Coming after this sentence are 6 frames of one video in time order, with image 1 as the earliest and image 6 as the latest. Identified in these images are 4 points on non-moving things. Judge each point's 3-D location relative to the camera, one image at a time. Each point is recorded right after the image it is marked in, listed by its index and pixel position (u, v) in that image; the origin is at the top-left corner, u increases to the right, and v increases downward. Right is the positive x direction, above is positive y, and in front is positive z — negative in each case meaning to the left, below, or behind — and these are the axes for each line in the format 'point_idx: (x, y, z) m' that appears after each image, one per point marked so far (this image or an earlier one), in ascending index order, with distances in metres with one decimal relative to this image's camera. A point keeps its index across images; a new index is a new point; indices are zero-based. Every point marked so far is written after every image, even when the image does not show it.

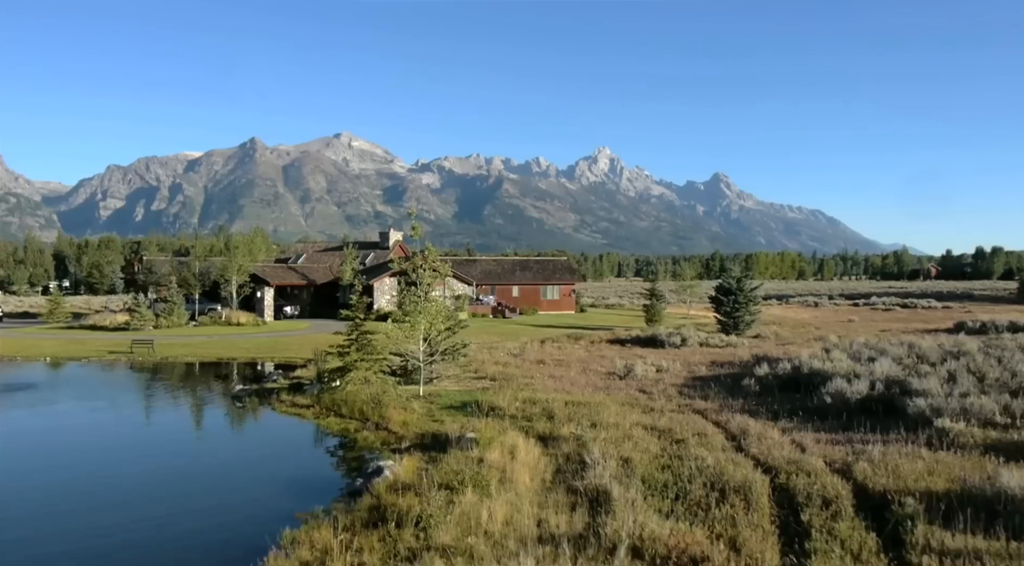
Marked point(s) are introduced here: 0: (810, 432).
0: (+5.4, -2.7, +15.0) m
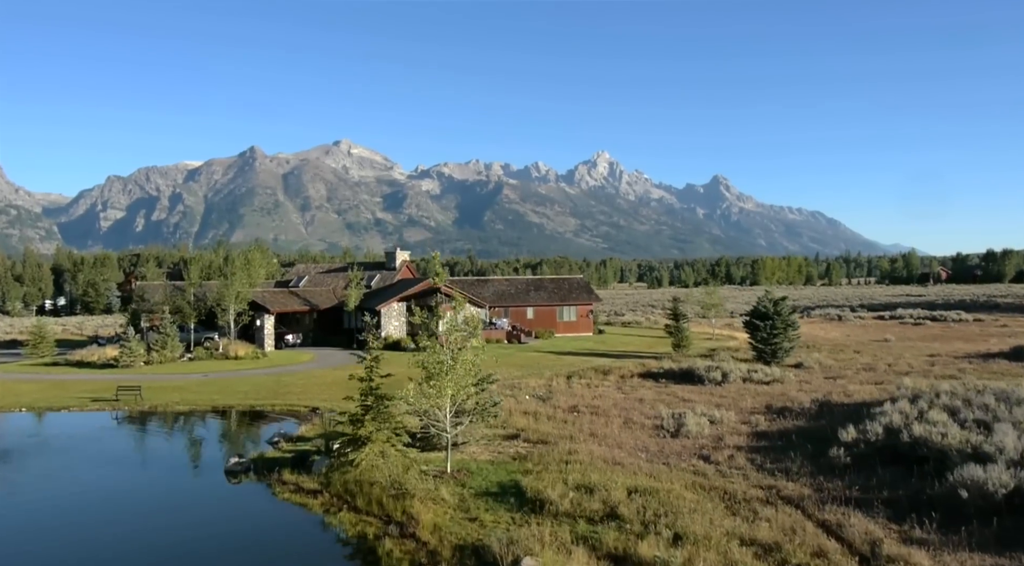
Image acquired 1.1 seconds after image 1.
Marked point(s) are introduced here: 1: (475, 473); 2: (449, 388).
0: (+6.4, -3.8, +11.7) m
1: (-0.8, -4.2, +18.3) m
2: (-1.4, -2.5, +19.0) m
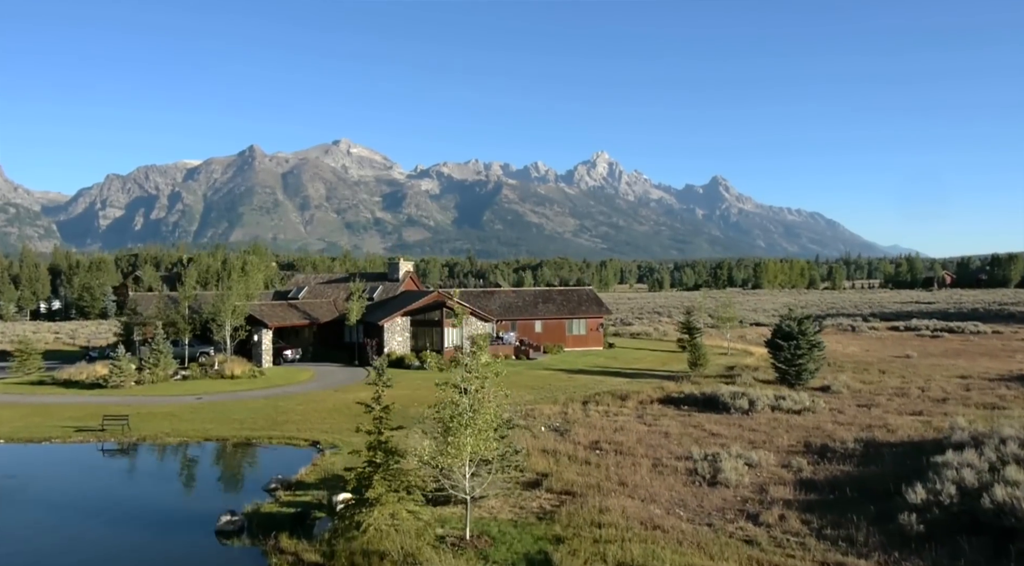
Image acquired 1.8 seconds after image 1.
0: (+6.9, -4.7, +9.6) m
1: (-0.3, -5.0, +16.2) m
2: (-0.9, -3.3, +16.9) m
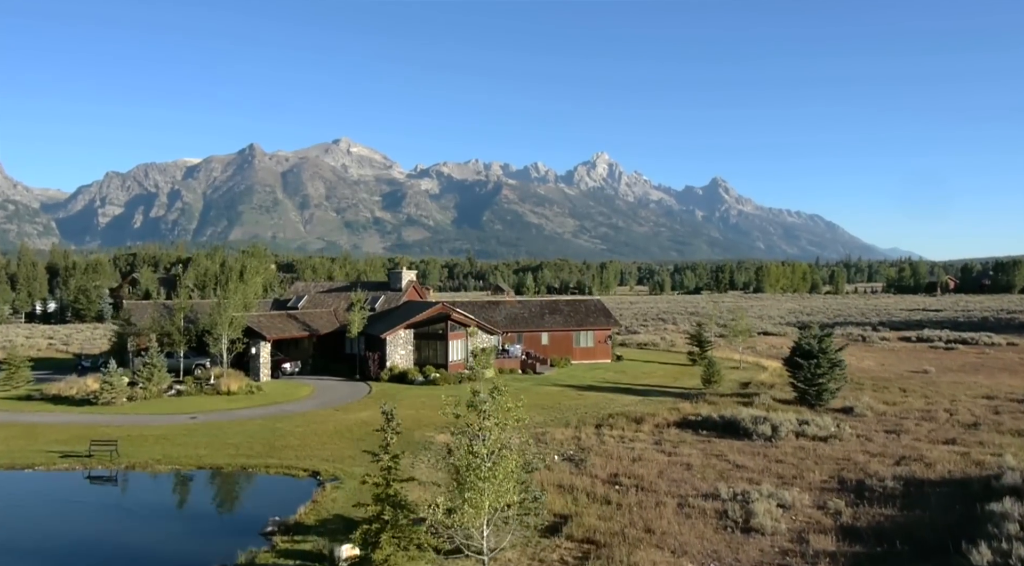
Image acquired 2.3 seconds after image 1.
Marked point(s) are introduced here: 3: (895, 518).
0: (+7.3, -5.4, +8.0) m
1: (+0.1, -5.7, +14.6) m
2: (-0.5, -4.0, +15.2) m
3: (+9.1, -5.6, +19.6) m
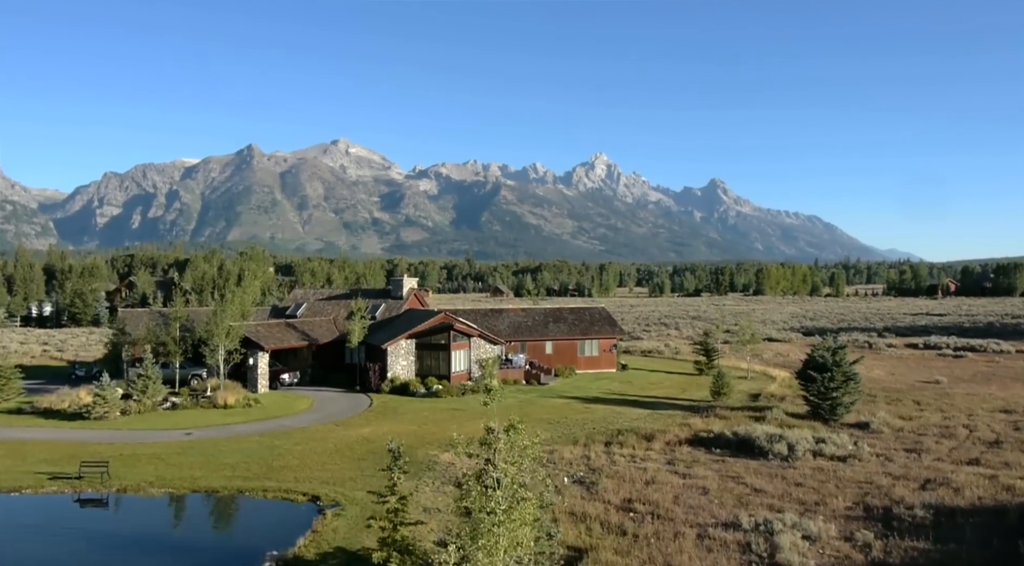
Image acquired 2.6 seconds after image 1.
0: (+7.6, -5.8, +6.9) m
1: (+0.4, -6.1, +13.5) m
2: (-0.2, -4.4, +14.2) m
3: (+9.4, -6.1, +18.5) m
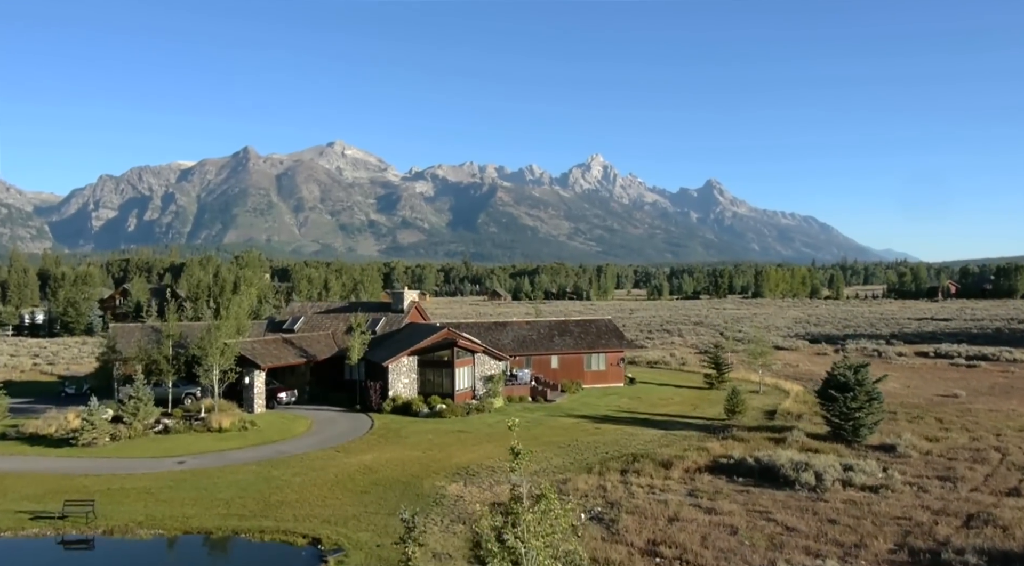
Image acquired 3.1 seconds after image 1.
0: (+8.1, -6.5, +5.3) m
1: (+0.8, -6.8, +11.9) m
2: (+0.2, -5.1, +12.5) m
3: (+9.8, -6.7, +16.9) m
